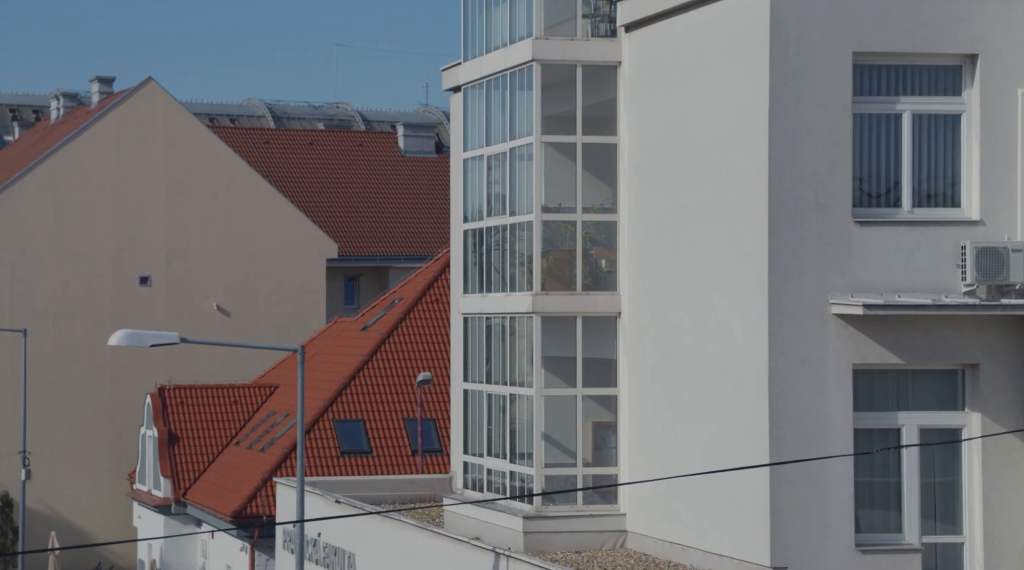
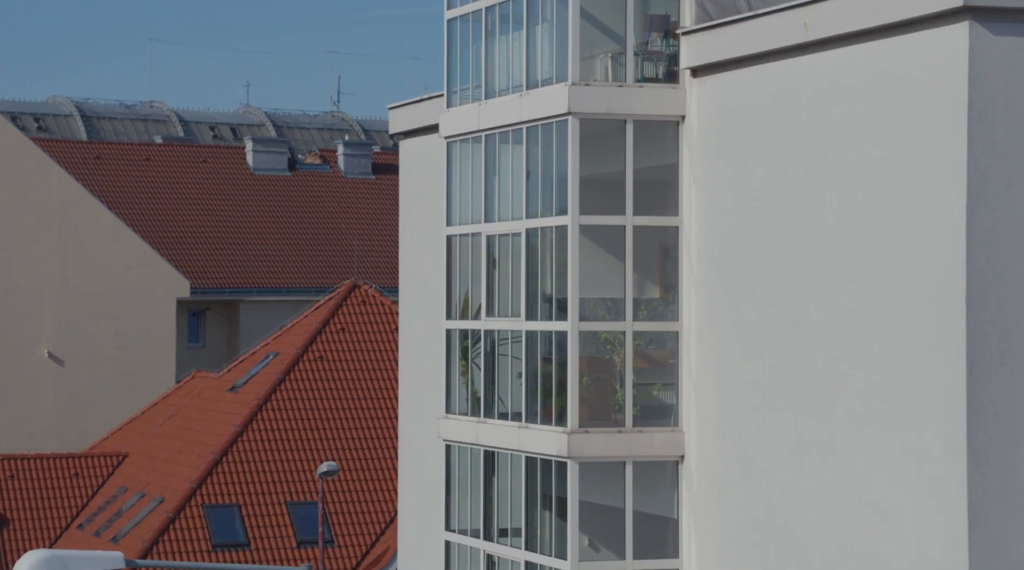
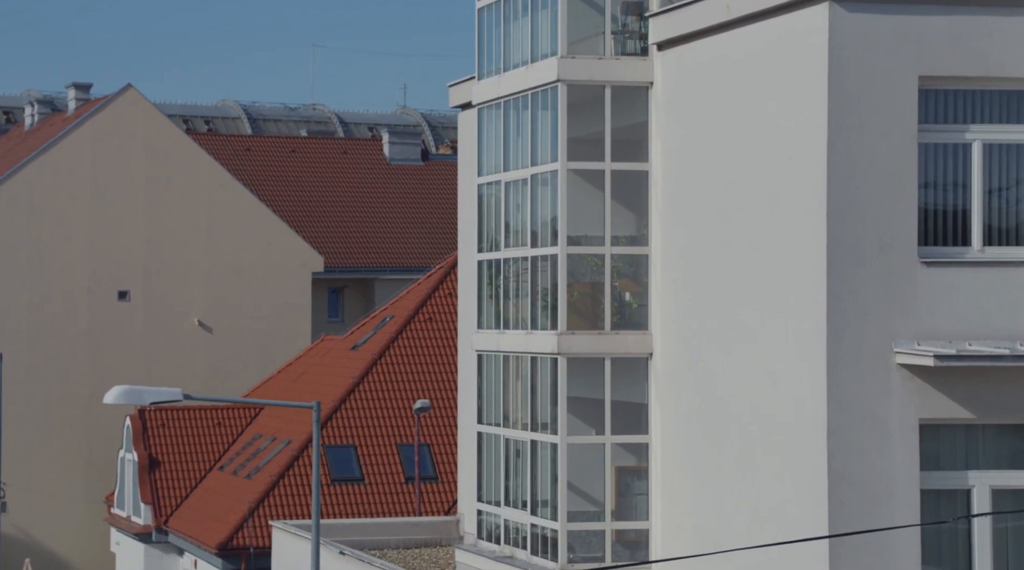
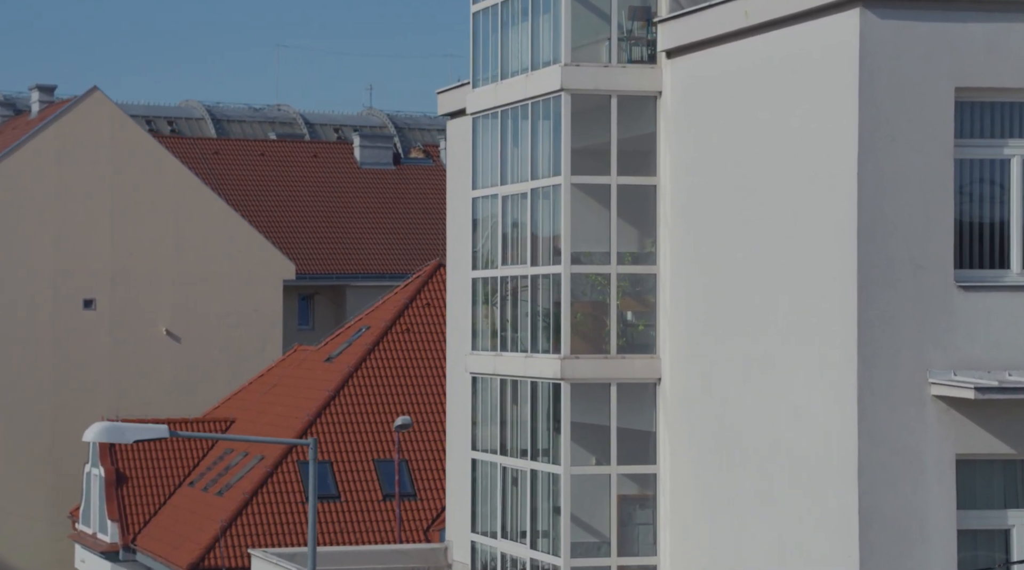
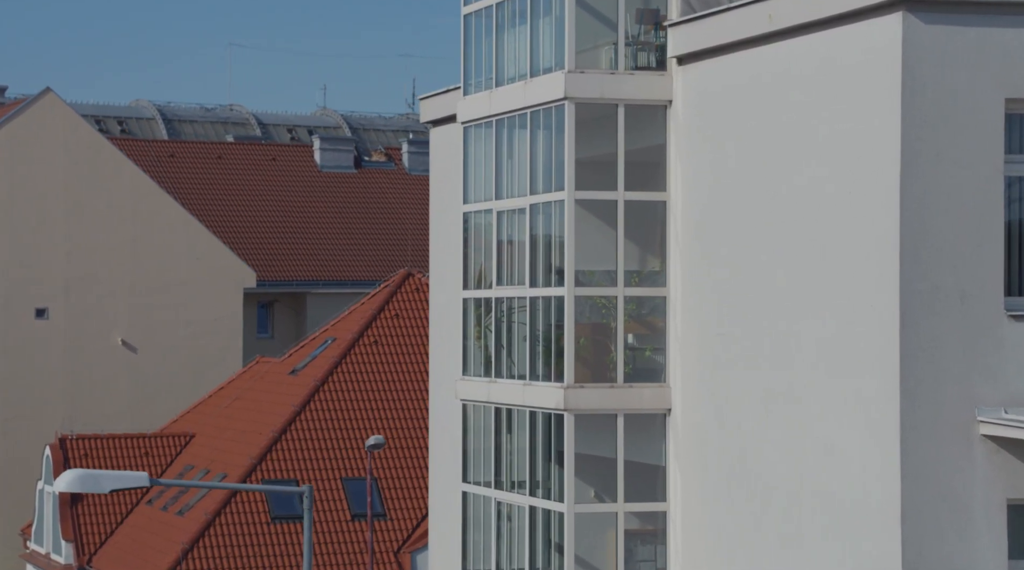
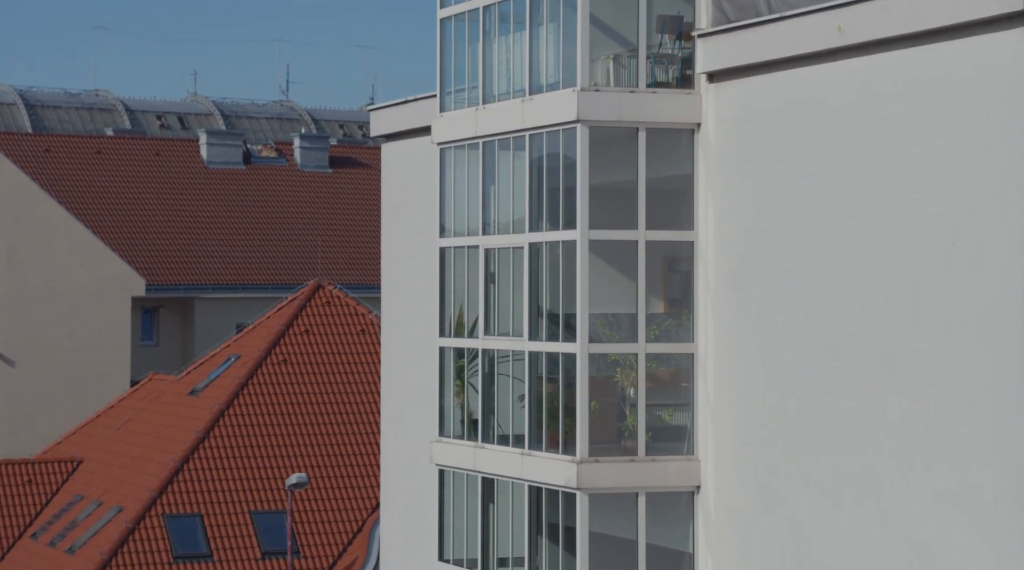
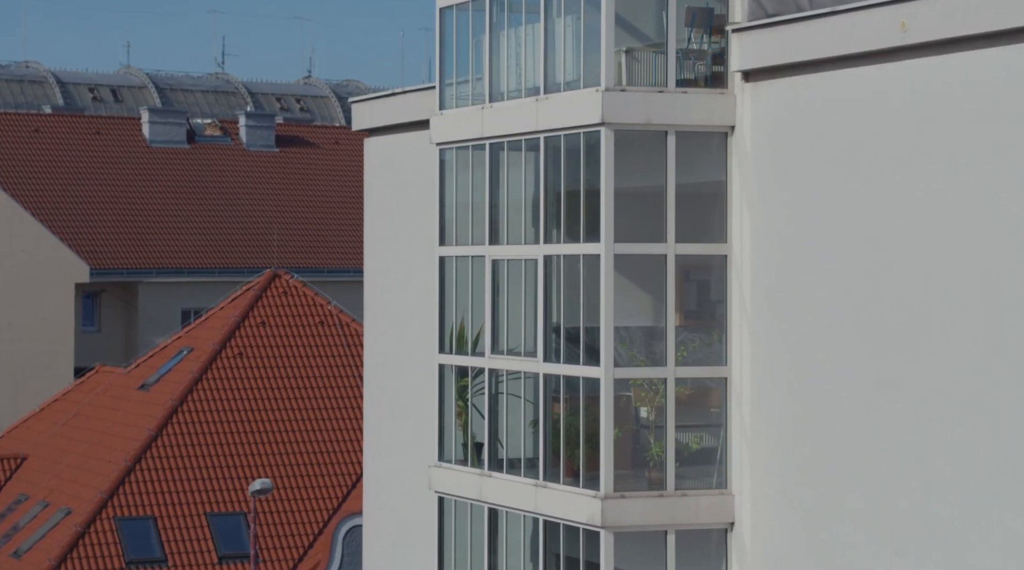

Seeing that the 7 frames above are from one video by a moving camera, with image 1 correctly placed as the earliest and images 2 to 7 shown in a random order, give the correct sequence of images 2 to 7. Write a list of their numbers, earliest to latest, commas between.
3, 4, 5, 2, 6, 7
